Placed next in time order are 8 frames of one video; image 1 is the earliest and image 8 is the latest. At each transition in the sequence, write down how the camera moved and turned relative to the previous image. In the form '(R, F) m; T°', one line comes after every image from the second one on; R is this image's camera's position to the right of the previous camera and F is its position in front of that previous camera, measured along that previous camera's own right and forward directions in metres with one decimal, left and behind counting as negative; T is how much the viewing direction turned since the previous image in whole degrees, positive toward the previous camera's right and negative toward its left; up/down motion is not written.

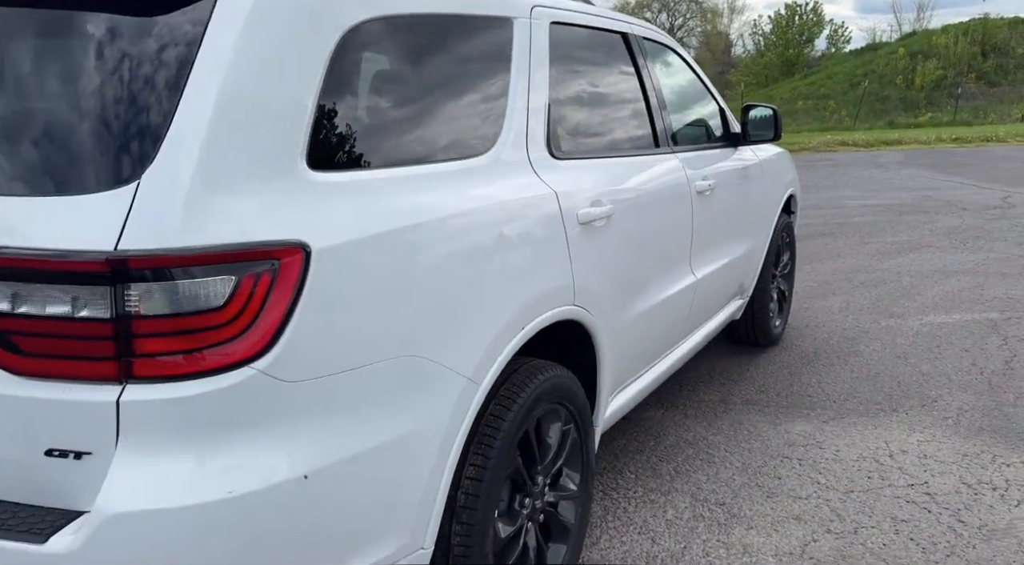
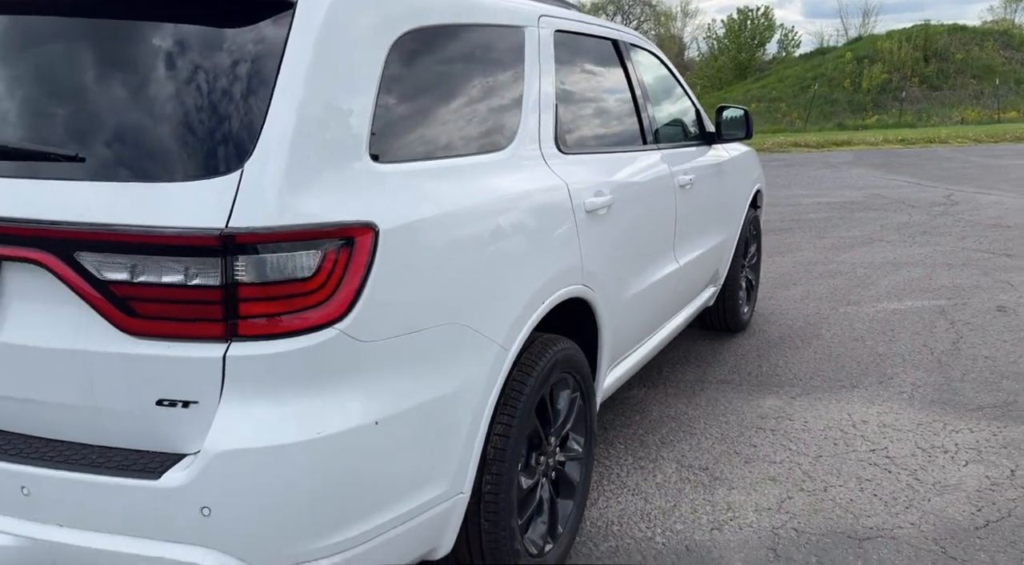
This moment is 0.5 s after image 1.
(-0.2, -0.3) m; +3°
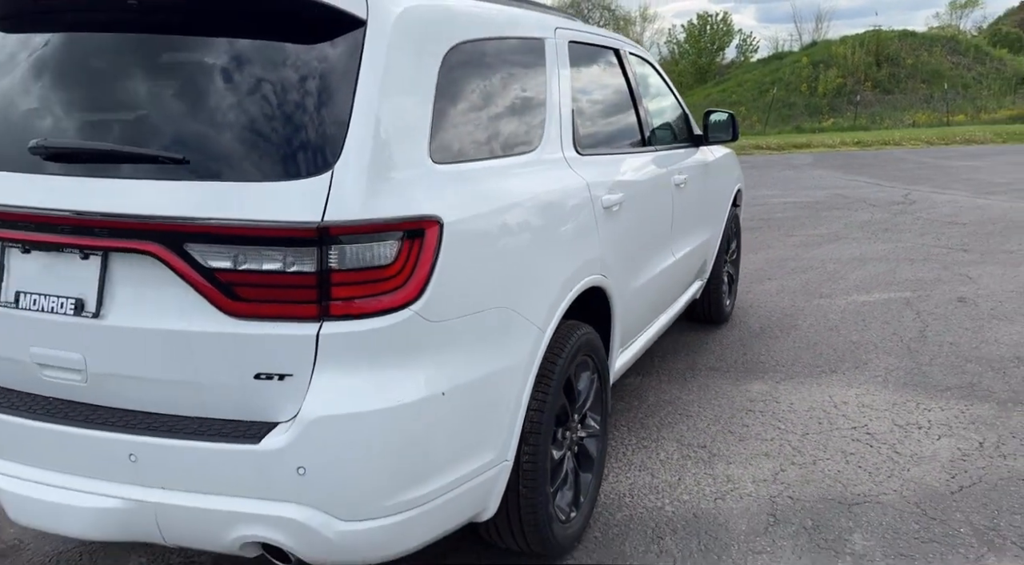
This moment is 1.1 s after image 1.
(-0.2, -0.2) m; +3°
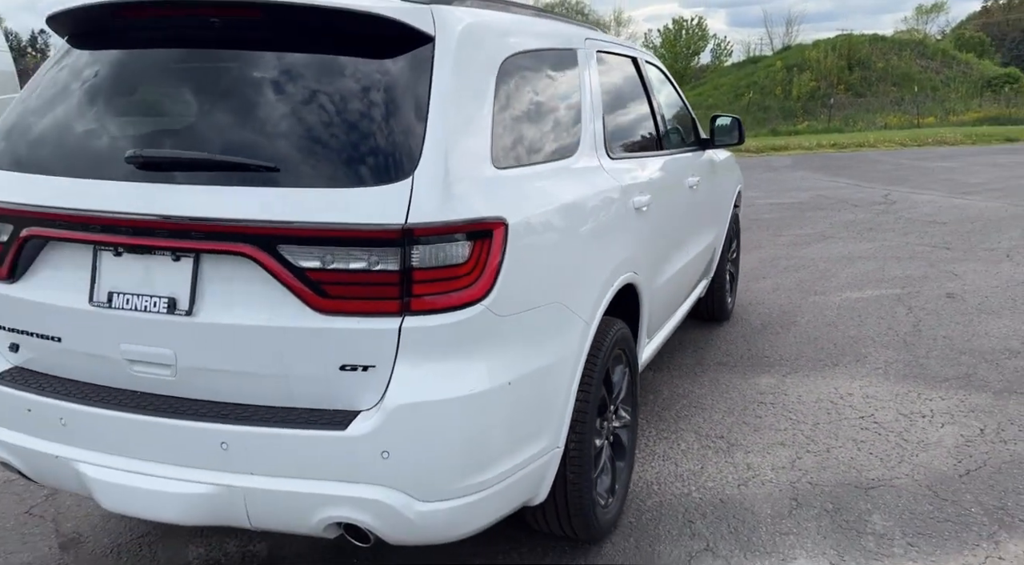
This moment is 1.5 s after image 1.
(-0.2, -0.1) m; +2°
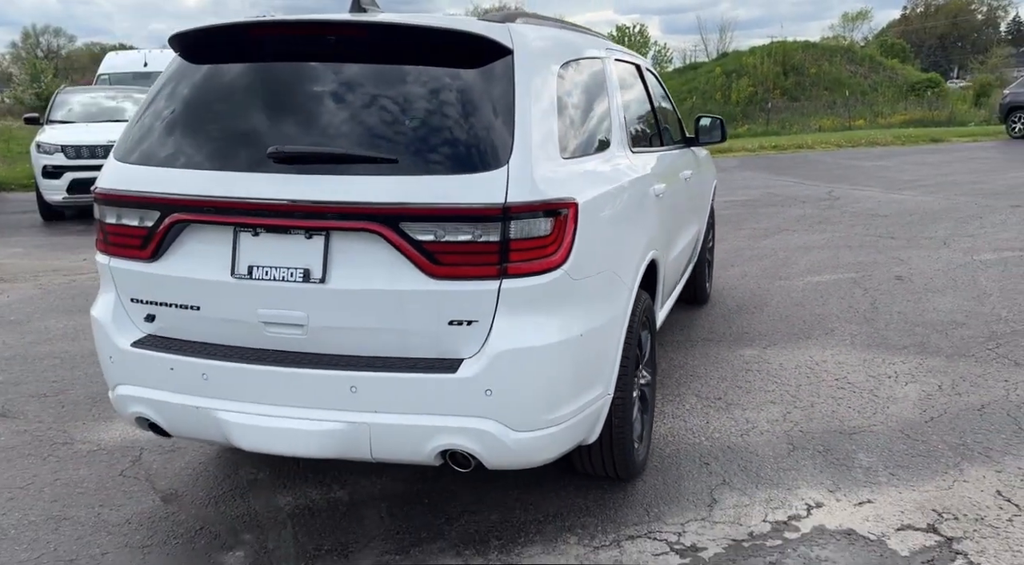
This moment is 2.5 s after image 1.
(-0.4, -0.4) m; +4°
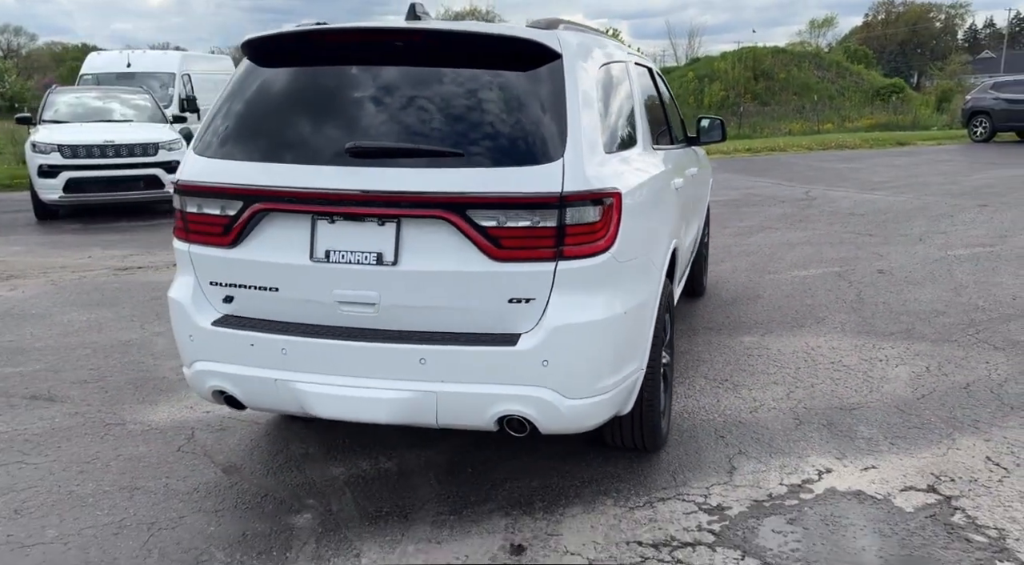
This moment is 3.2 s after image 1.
(-0.3, -0.3) m; +2°
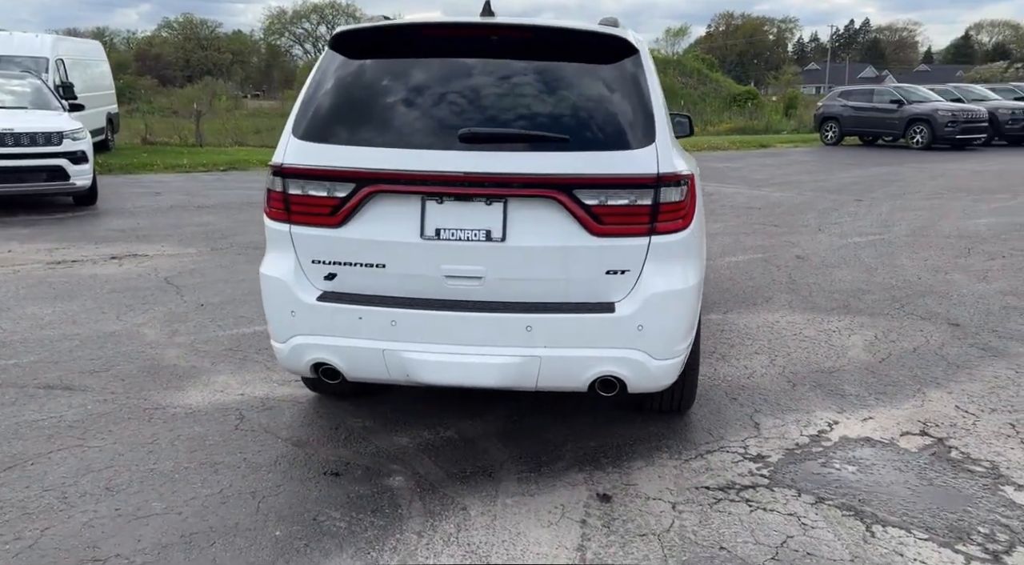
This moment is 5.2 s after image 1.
(-0.9, -0.2) m; +9°
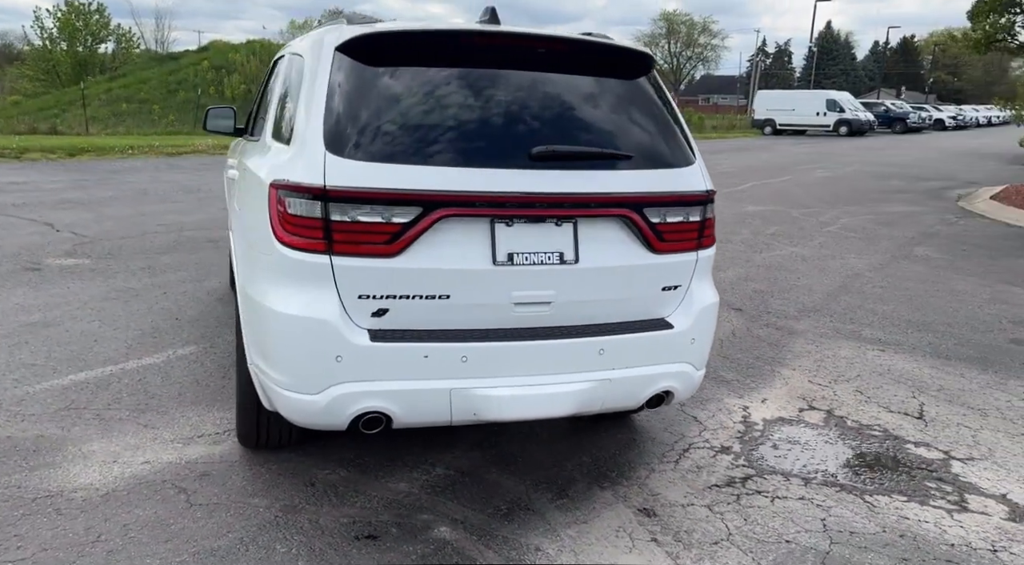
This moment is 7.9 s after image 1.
(-1.5, +0.5) m; +25°
